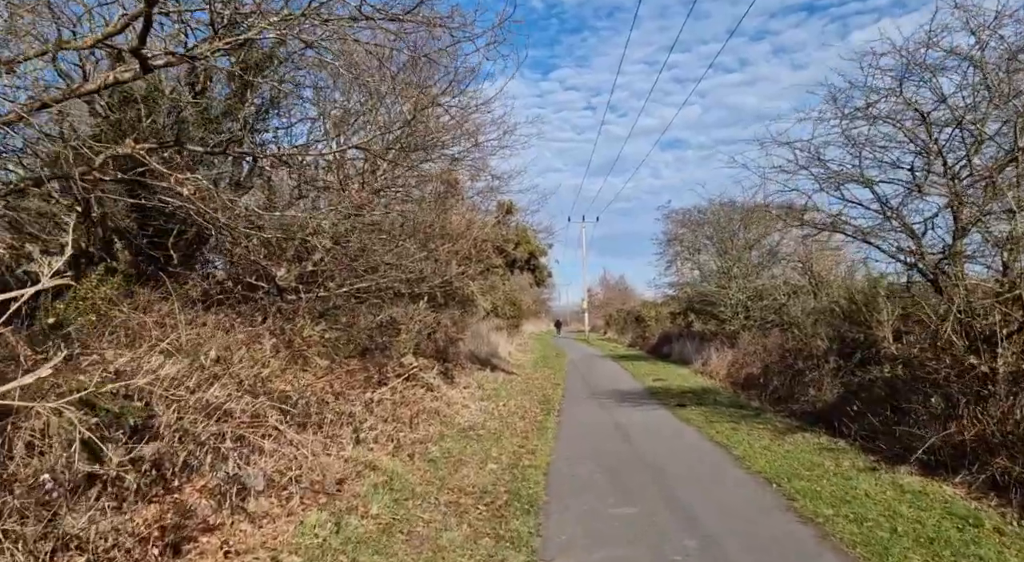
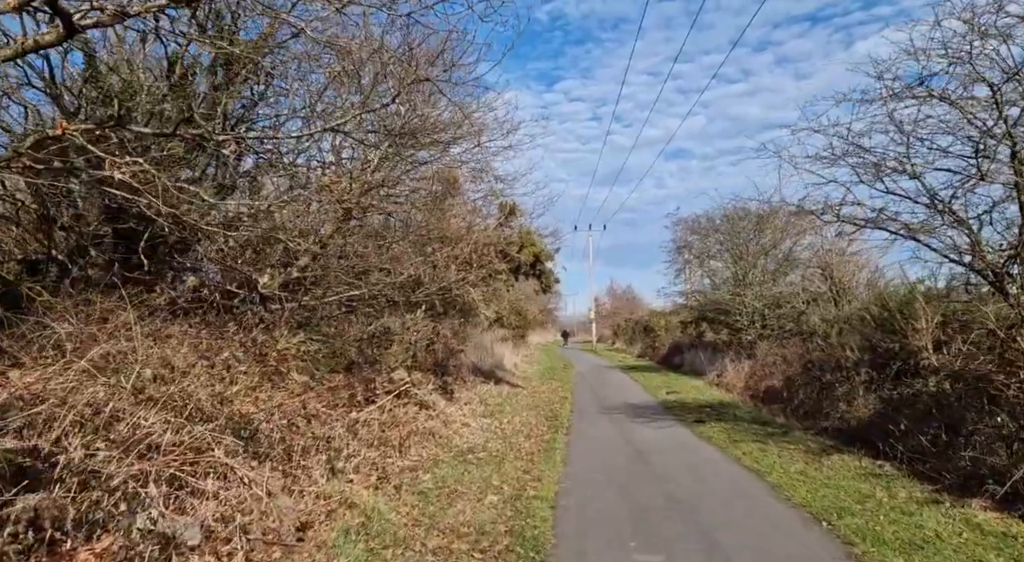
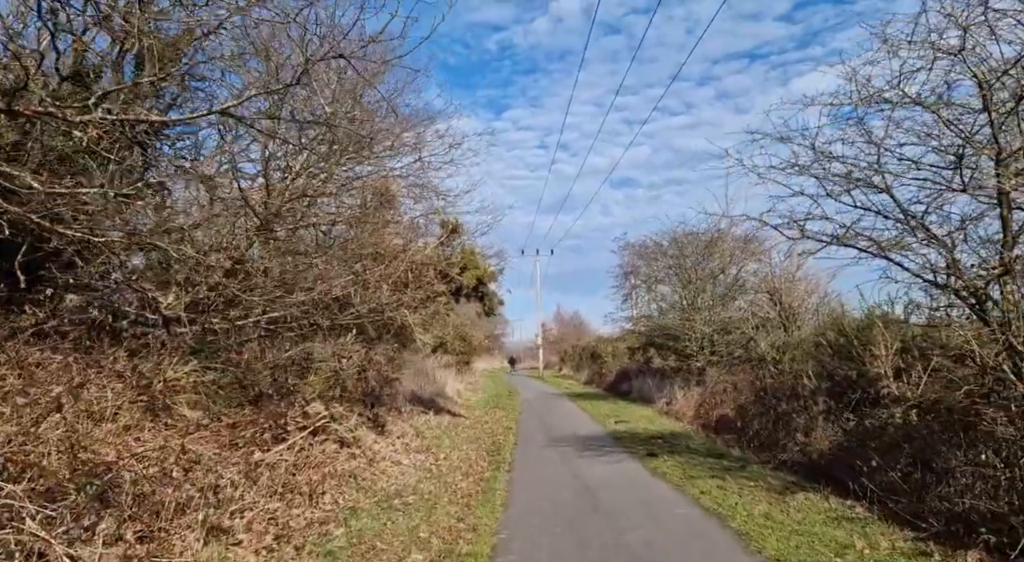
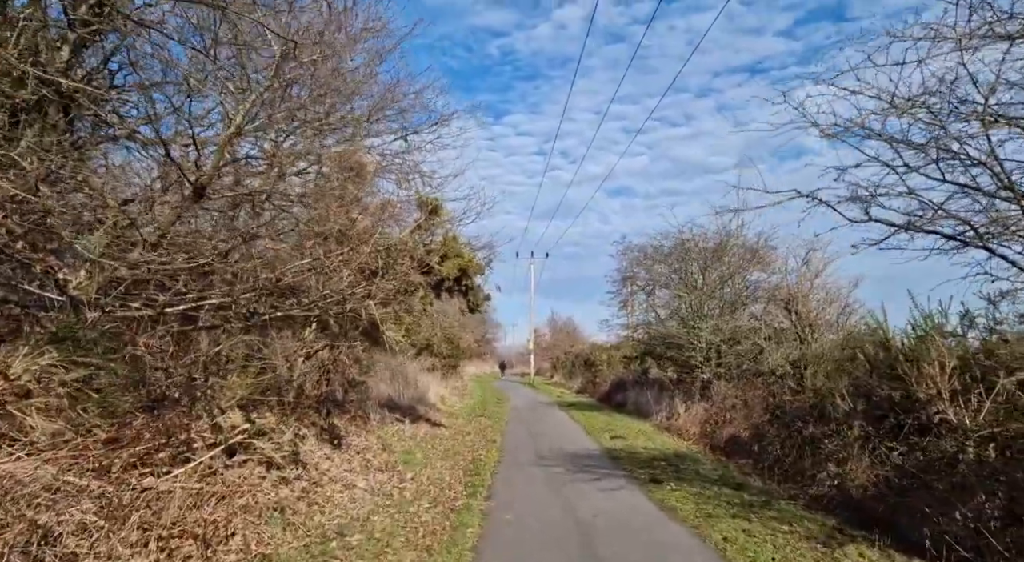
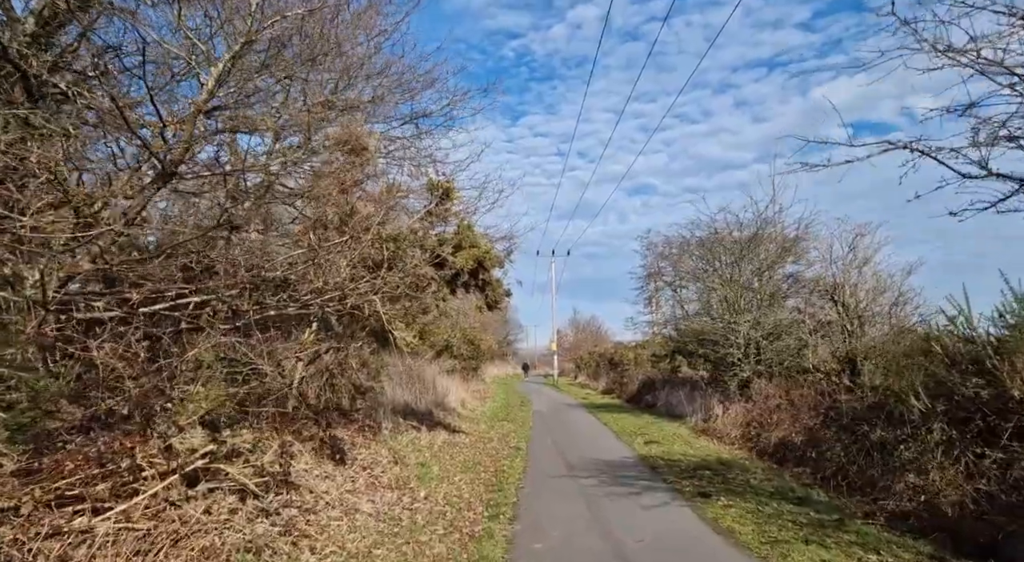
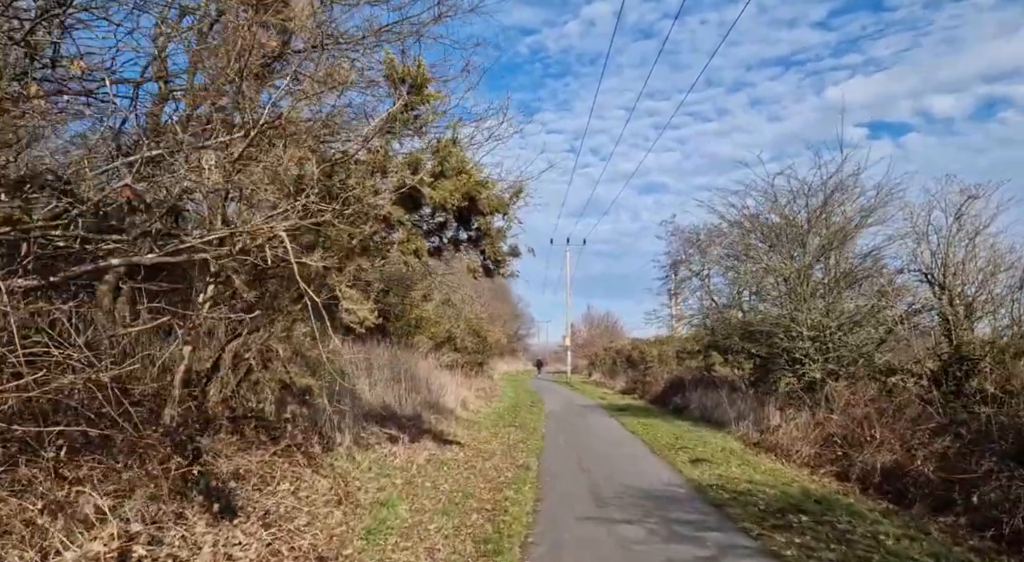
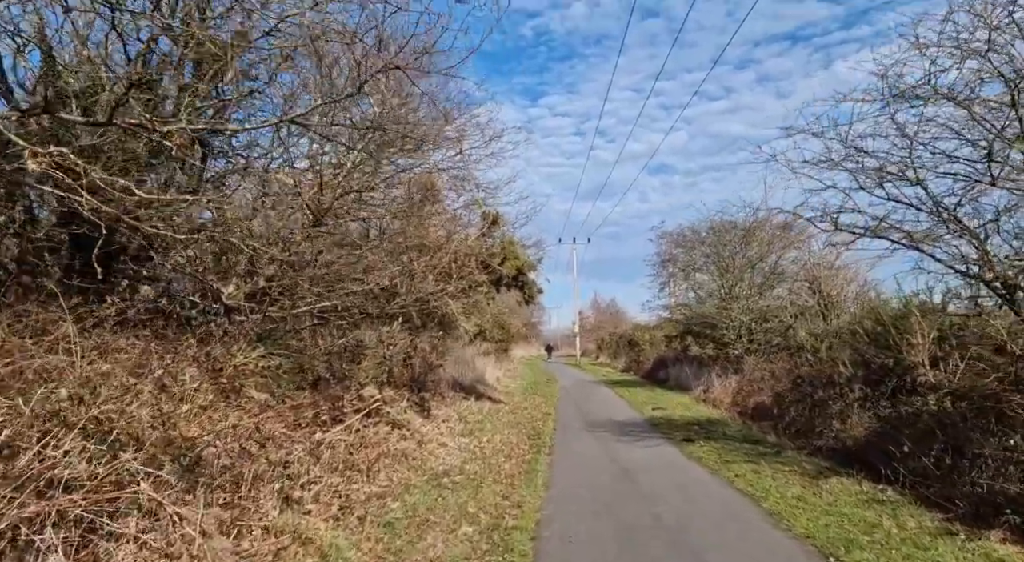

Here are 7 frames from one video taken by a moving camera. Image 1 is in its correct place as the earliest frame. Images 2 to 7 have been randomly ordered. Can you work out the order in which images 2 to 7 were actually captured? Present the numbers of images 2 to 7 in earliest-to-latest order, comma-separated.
2, 7, 3, 4, 5, 6
